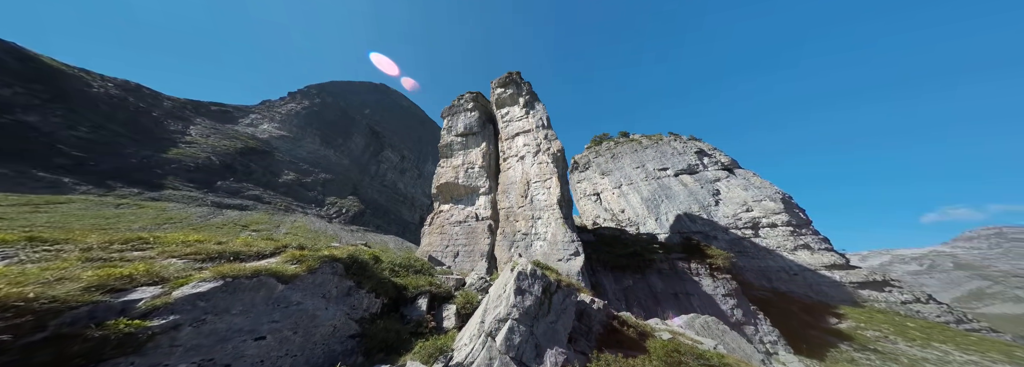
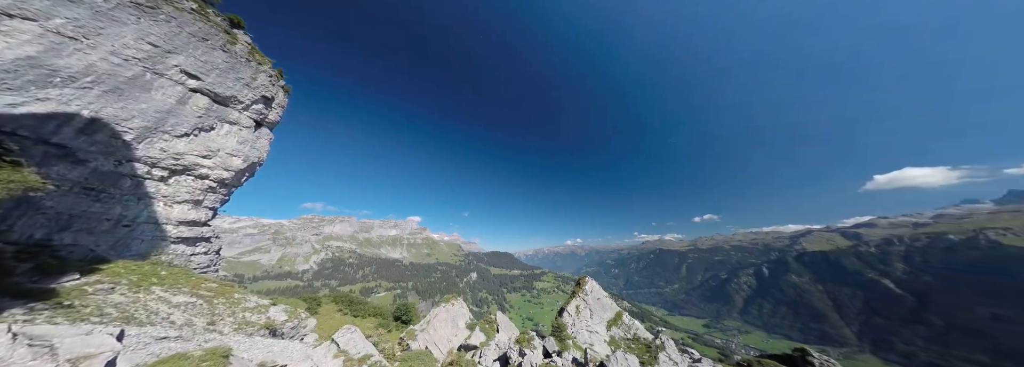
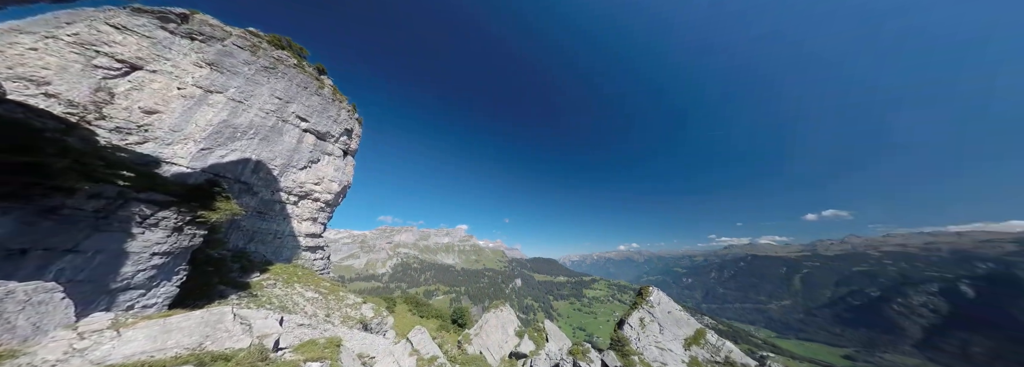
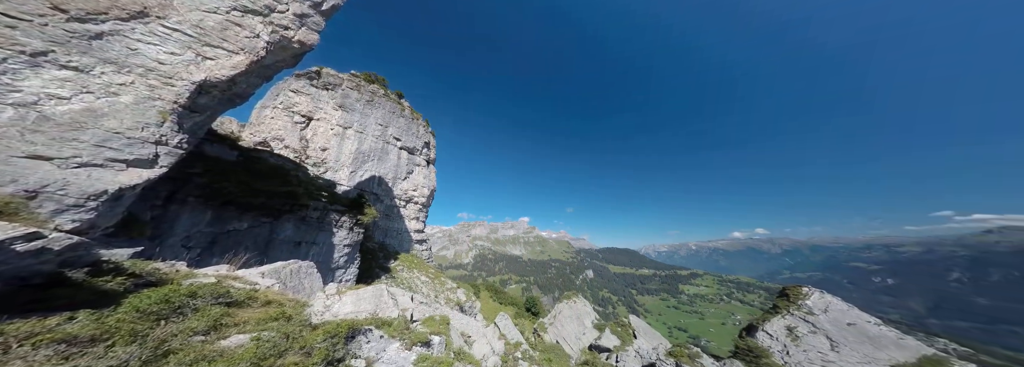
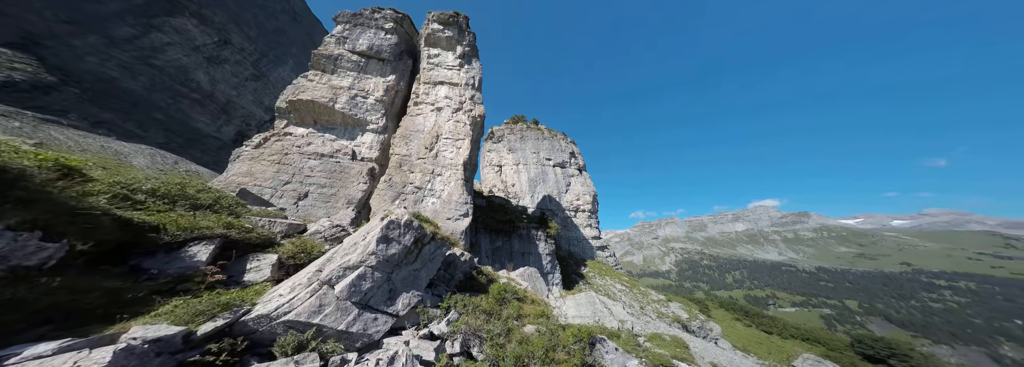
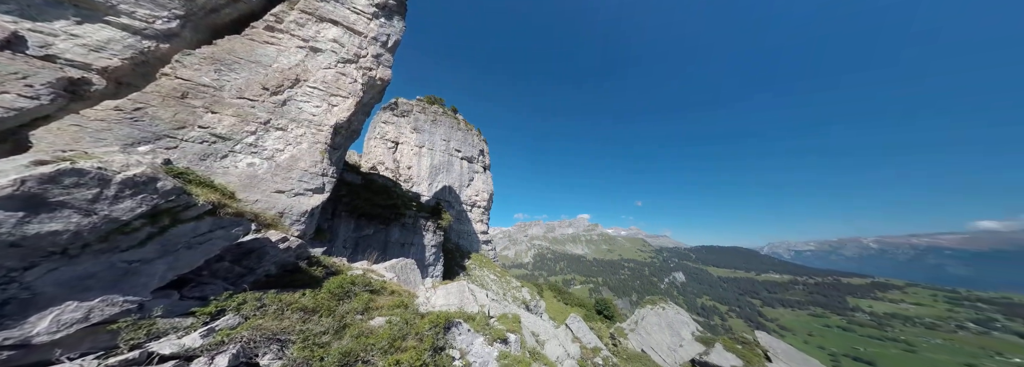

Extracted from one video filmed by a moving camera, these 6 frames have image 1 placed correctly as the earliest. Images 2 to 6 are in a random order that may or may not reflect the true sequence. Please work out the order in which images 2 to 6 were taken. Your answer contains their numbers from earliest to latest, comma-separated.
5, 6, 4, 3, 2
